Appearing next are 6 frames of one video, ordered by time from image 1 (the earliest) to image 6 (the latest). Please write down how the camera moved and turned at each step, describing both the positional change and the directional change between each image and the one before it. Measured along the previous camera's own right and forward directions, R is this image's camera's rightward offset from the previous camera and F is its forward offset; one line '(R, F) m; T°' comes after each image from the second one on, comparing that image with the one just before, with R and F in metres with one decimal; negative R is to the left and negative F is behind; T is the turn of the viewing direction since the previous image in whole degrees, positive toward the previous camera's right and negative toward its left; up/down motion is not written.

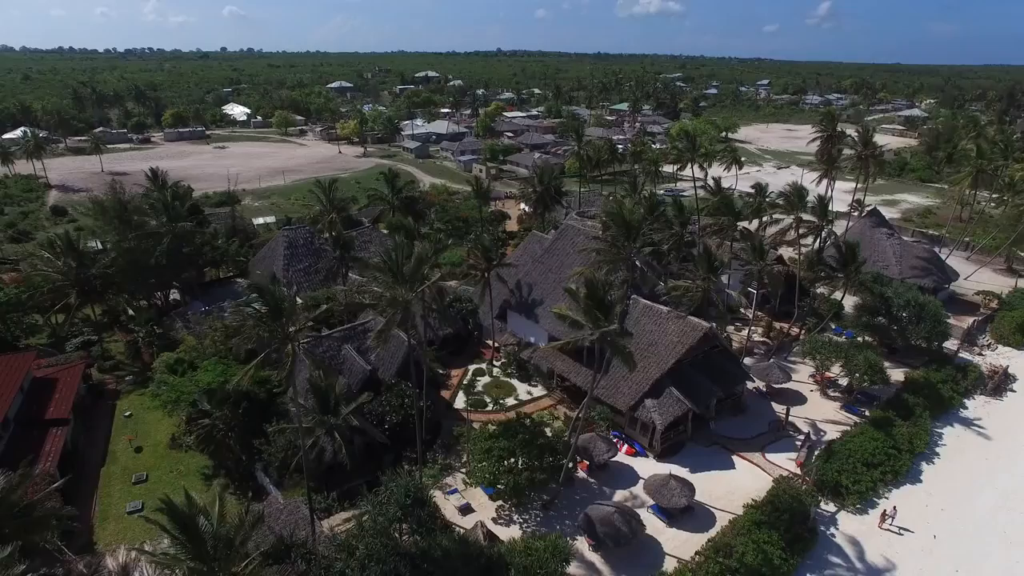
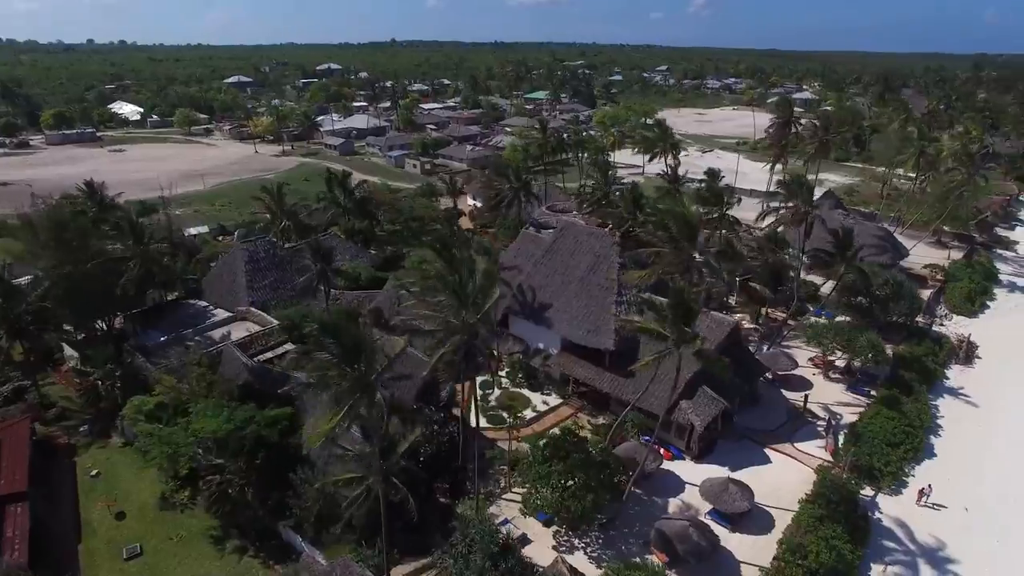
(-5.0, +2.4) m; +8°
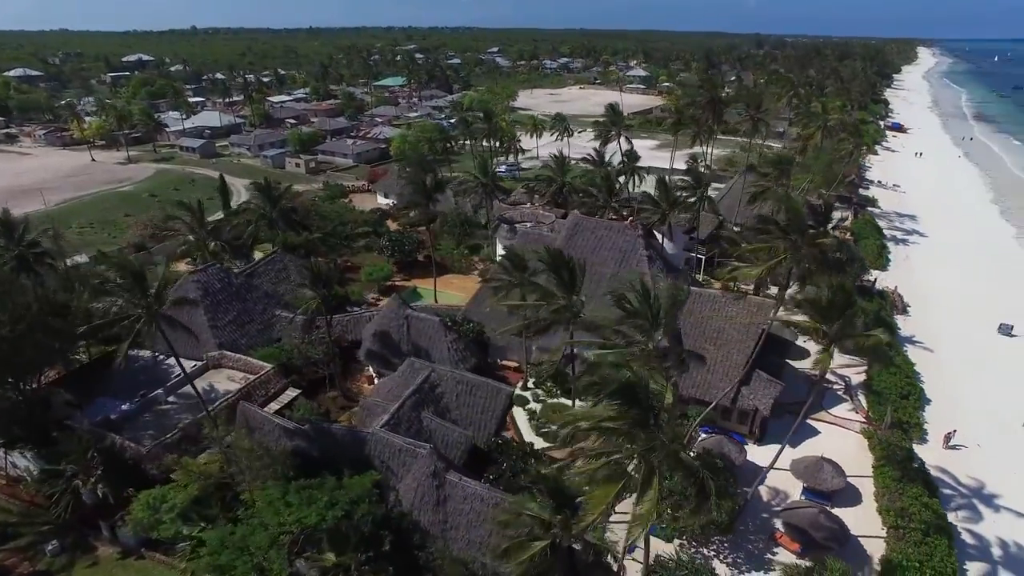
(-8.7, +3.5) m; +15°
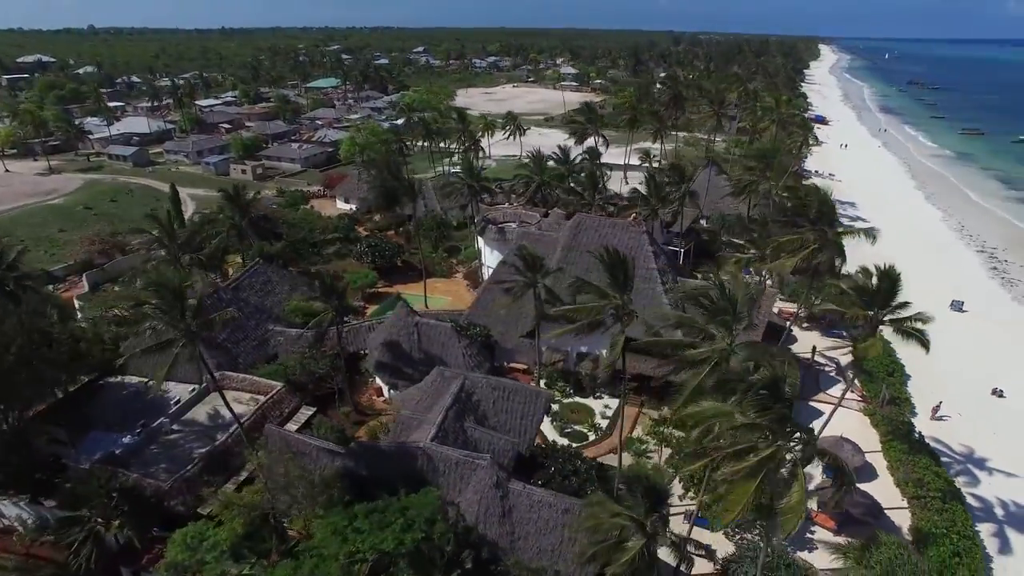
(-3.8, +0.6) m; +6°
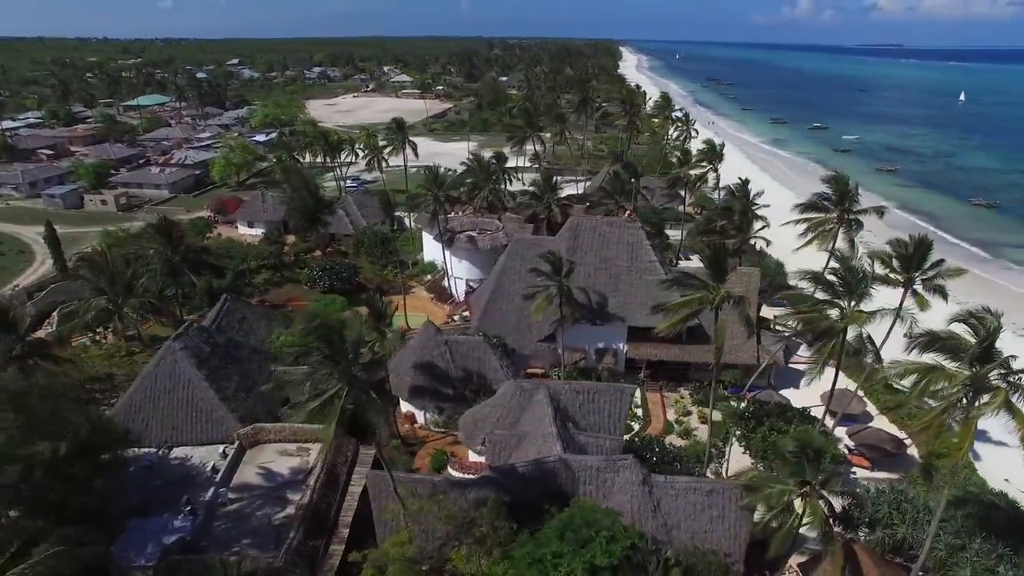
(-8.7, +1.3) m; +15°
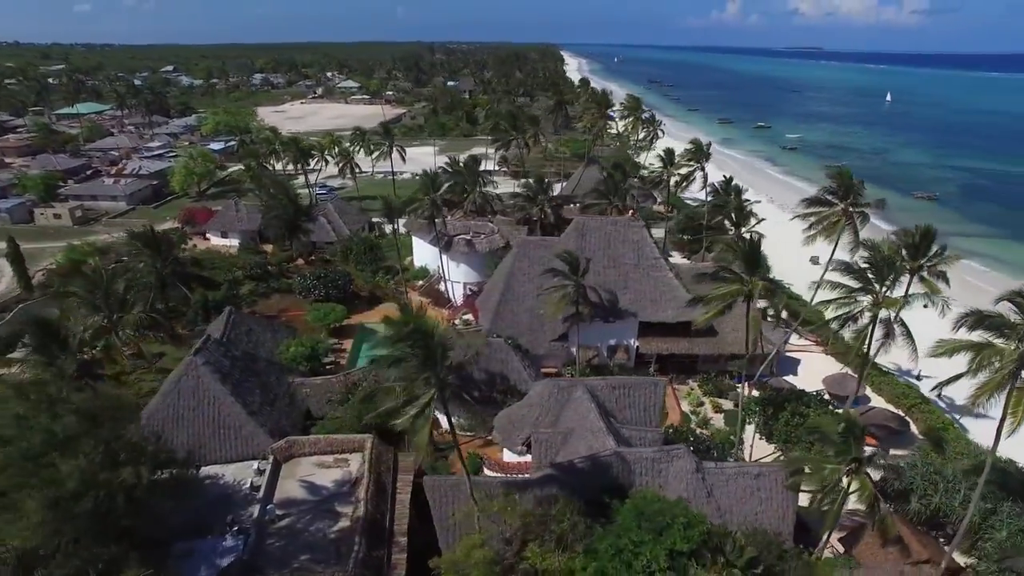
(-3.3, -0.1) m; +5°
